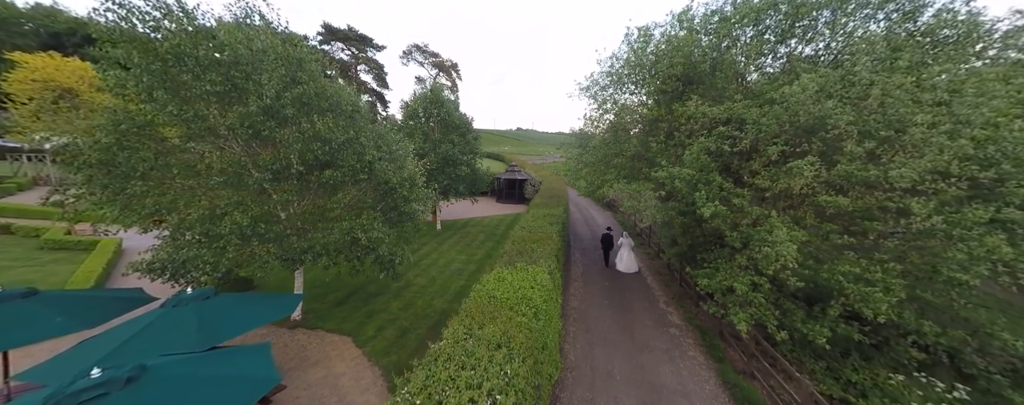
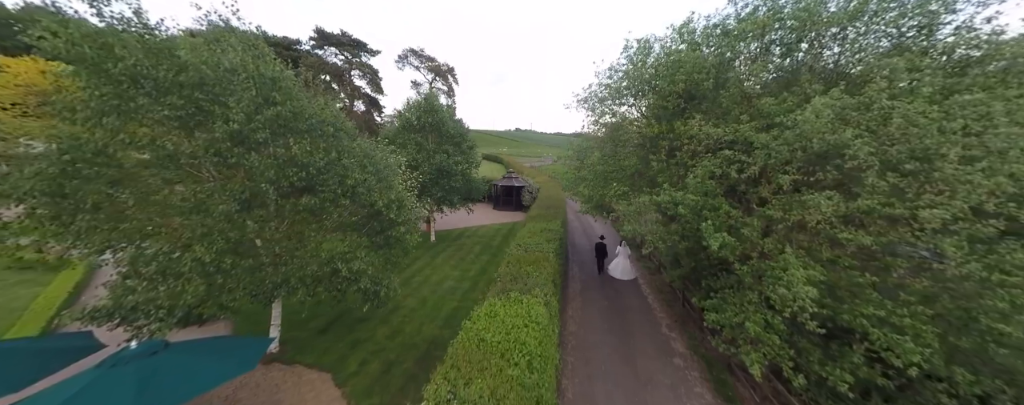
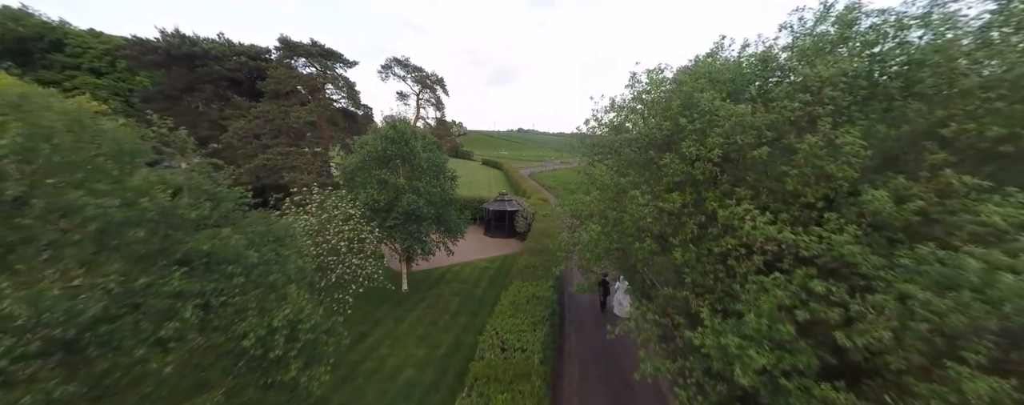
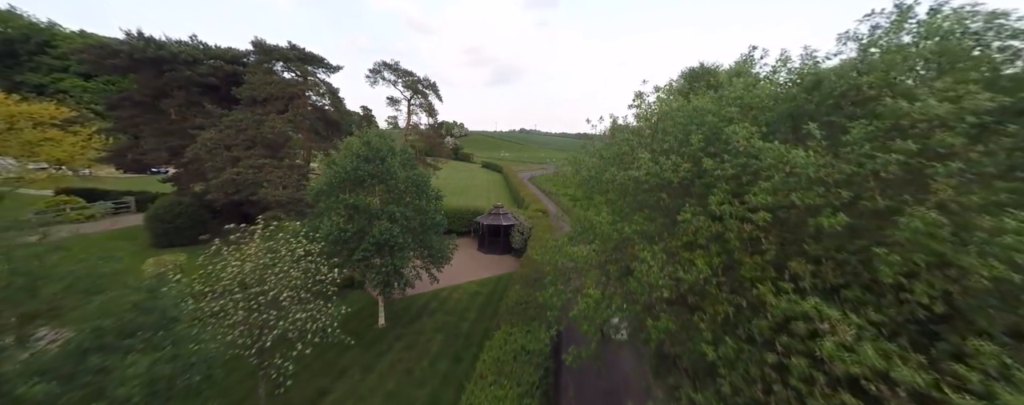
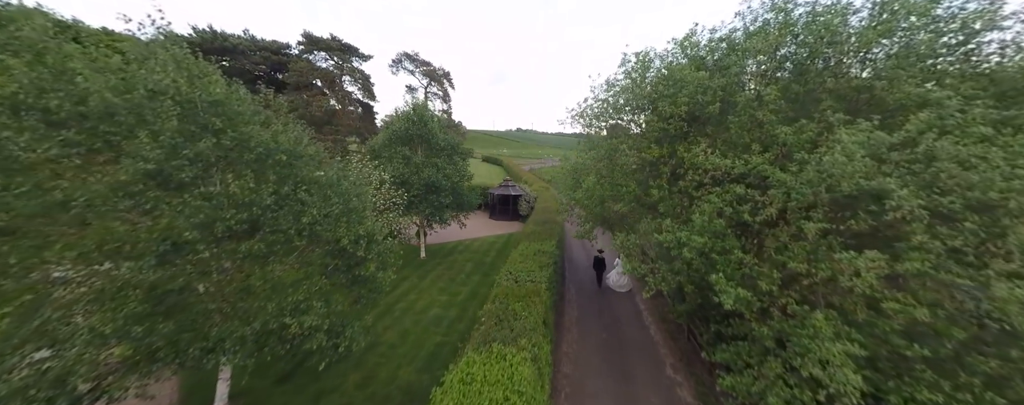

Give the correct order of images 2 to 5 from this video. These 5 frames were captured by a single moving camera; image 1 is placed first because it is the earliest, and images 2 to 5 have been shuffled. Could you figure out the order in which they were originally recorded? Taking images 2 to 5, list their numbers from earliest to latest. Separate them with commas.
2, 5, 3, 4
